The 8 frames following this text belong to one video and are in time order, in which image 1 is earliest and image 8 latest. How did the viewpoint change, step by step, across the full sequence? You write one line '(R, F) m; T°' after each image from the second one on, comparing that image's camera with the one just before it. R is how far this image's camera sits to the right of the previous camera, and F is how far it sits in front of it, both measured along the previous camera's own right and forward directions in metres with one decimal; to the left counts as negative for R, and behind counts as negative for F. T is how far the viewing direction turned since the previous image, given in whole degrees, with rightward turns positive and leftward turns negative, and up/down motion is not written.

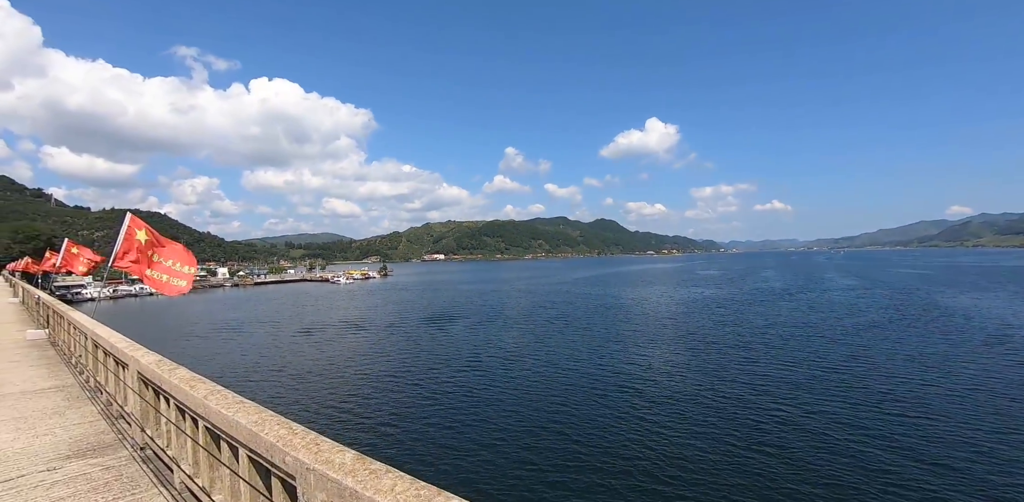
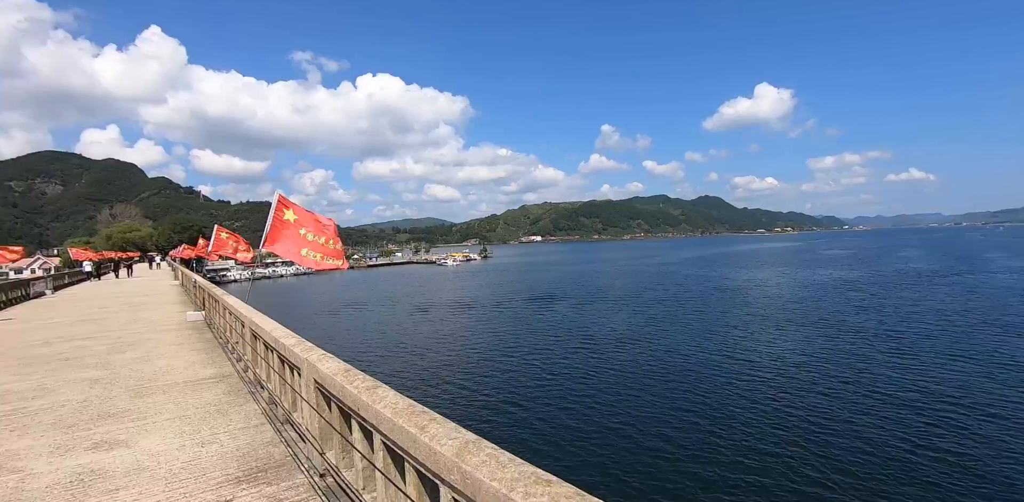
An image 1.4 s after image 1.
(-1.2, +1.2) m; -11°
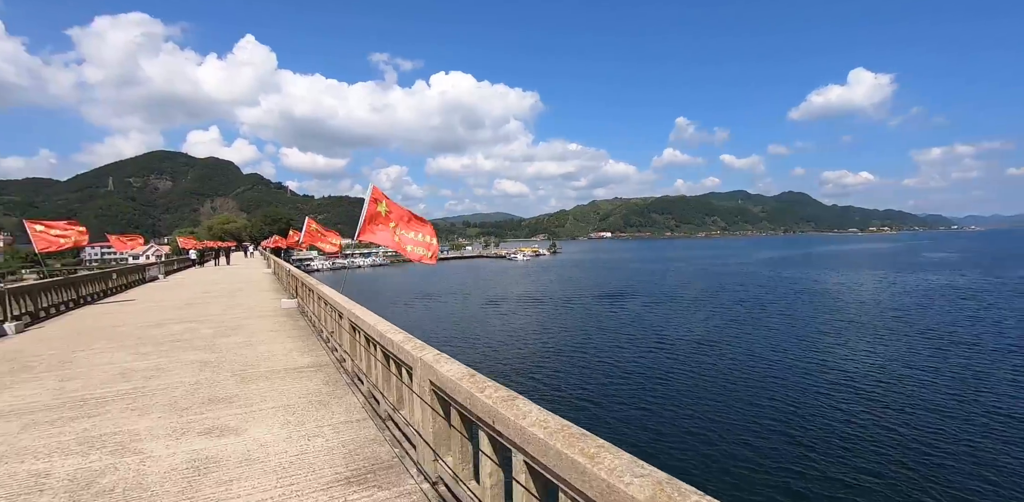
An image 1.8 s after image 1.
(-0.4, +0.3) m; -8°
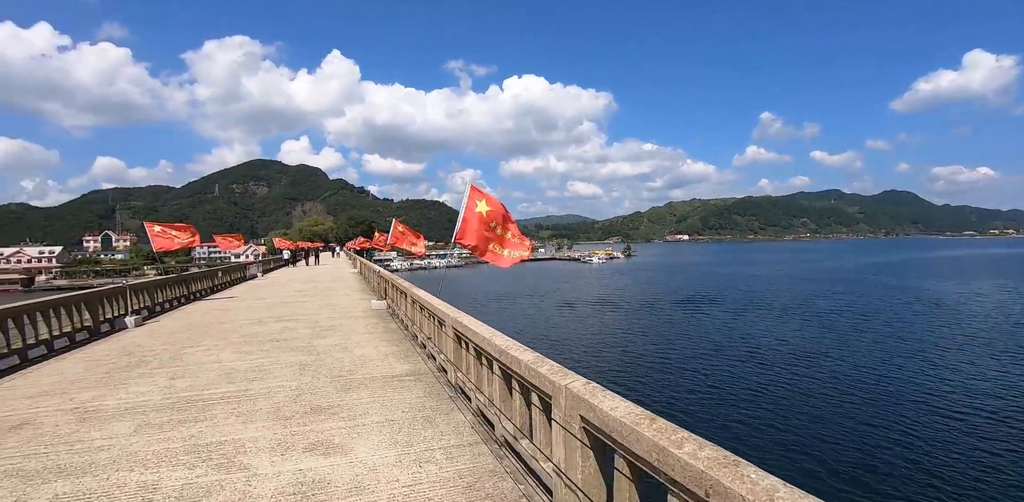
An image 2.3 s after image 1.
(-0.4, +0.5) m; -8°
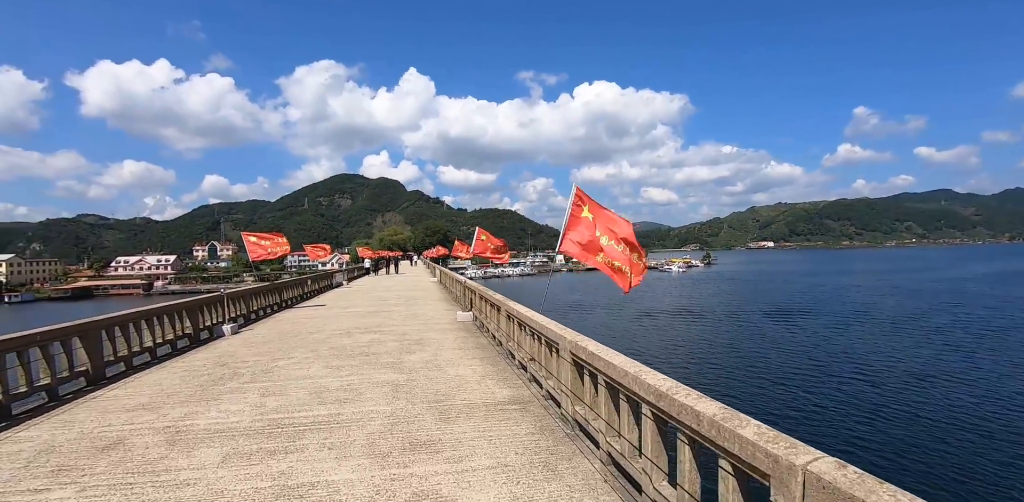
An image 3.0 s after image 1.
(-0.4, +0.7) m; -8°
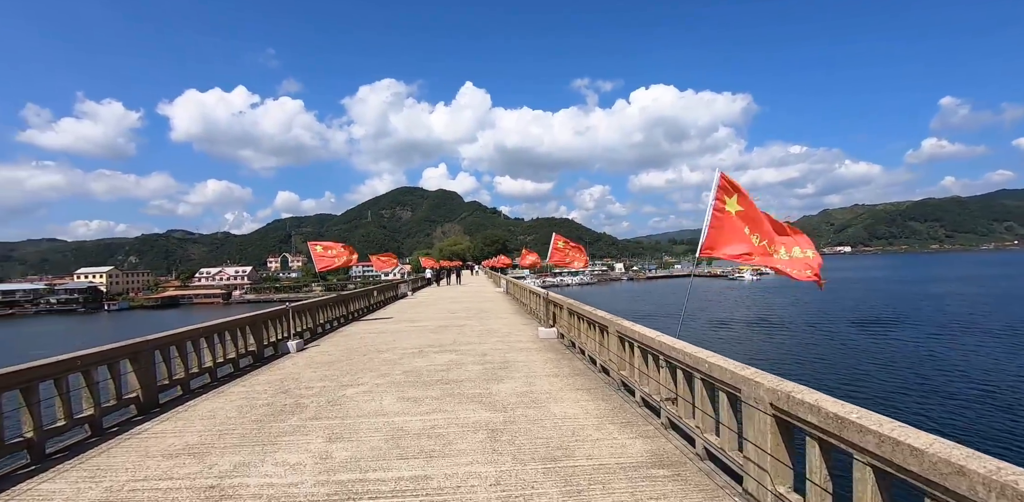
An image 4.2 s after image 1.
(-0.6, +1.1) m; -7°
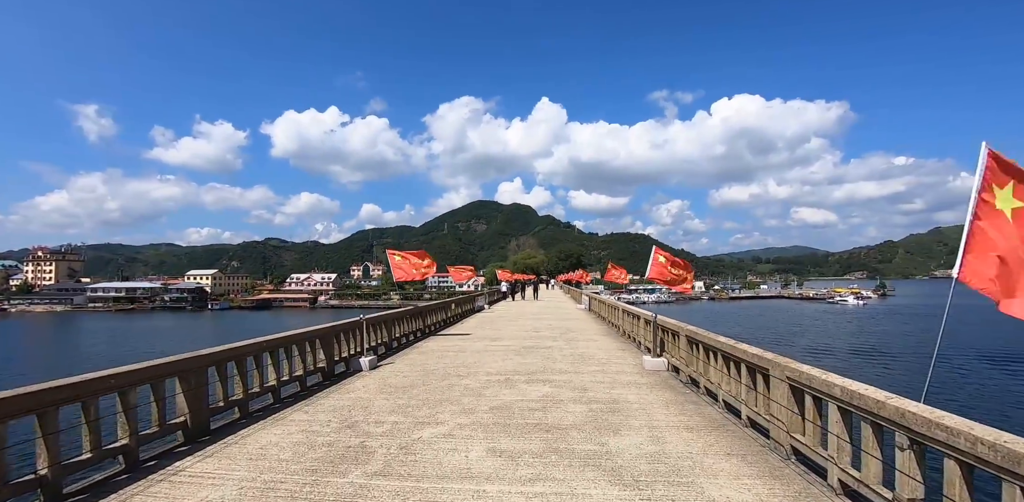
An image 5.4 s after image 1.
(-0.4, +1.1) m; -8°
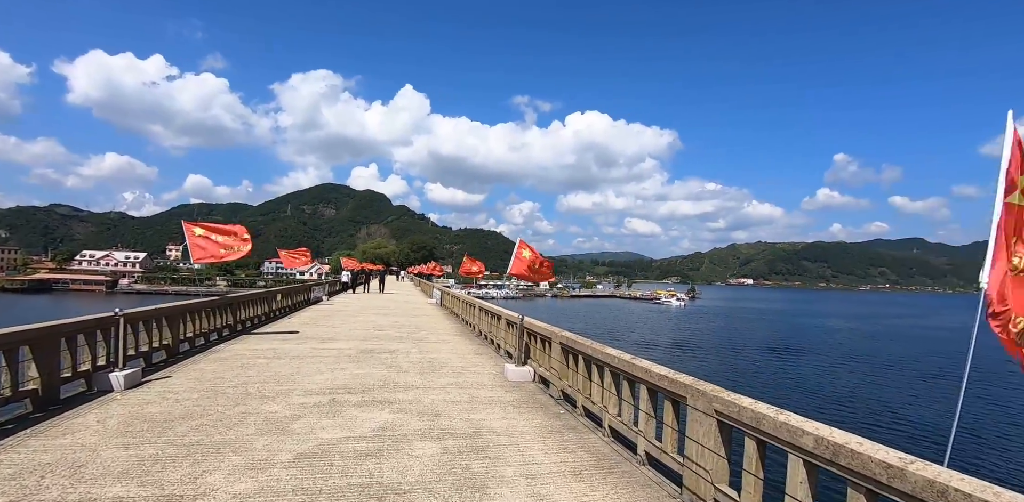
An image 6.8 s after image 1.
(+0.1, +1.3) m; +17°
